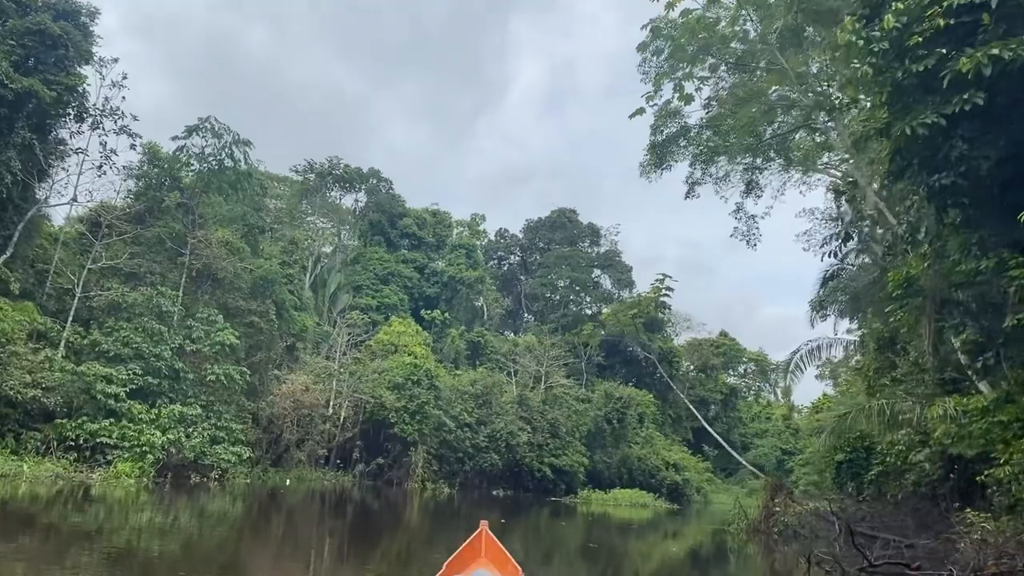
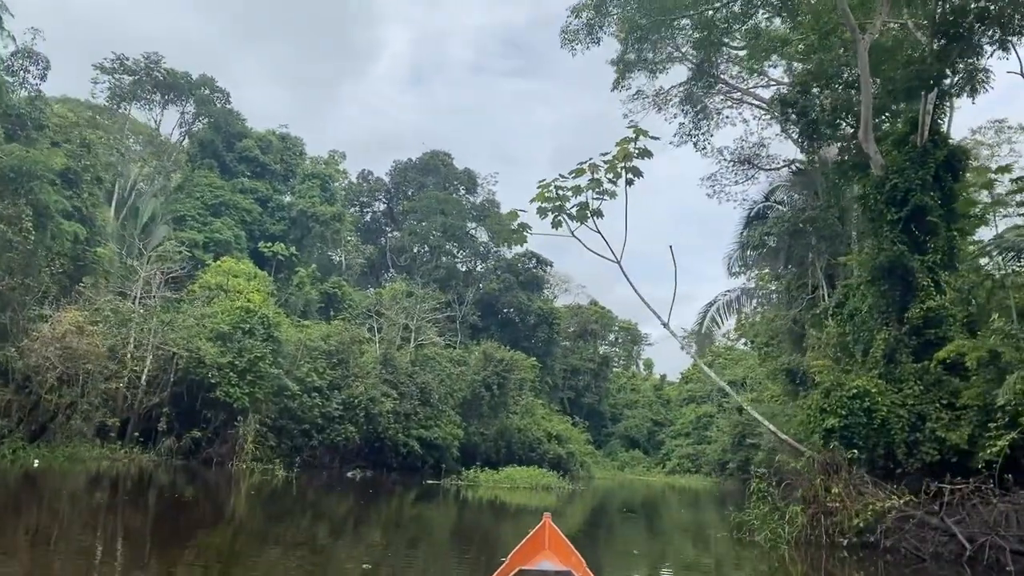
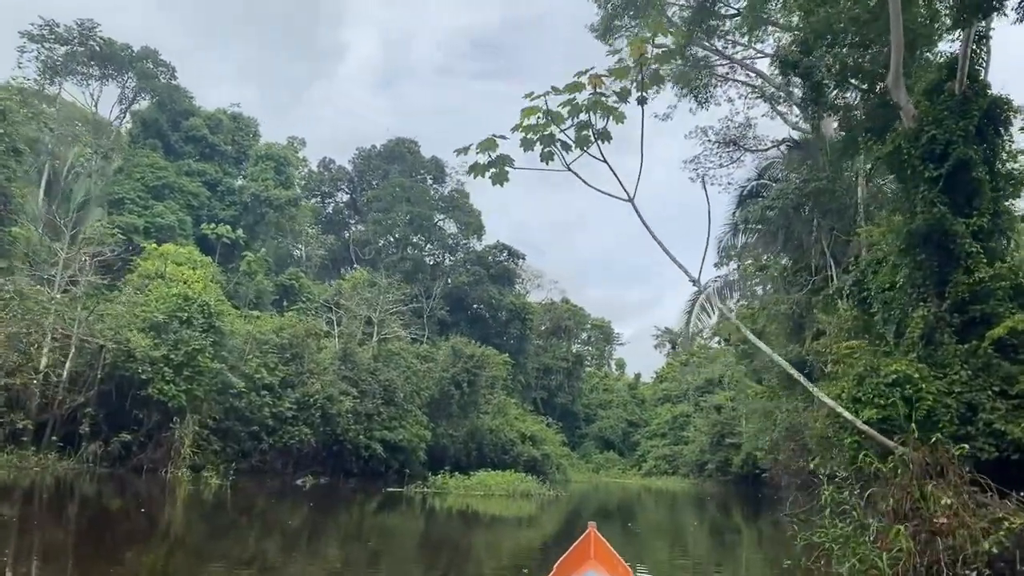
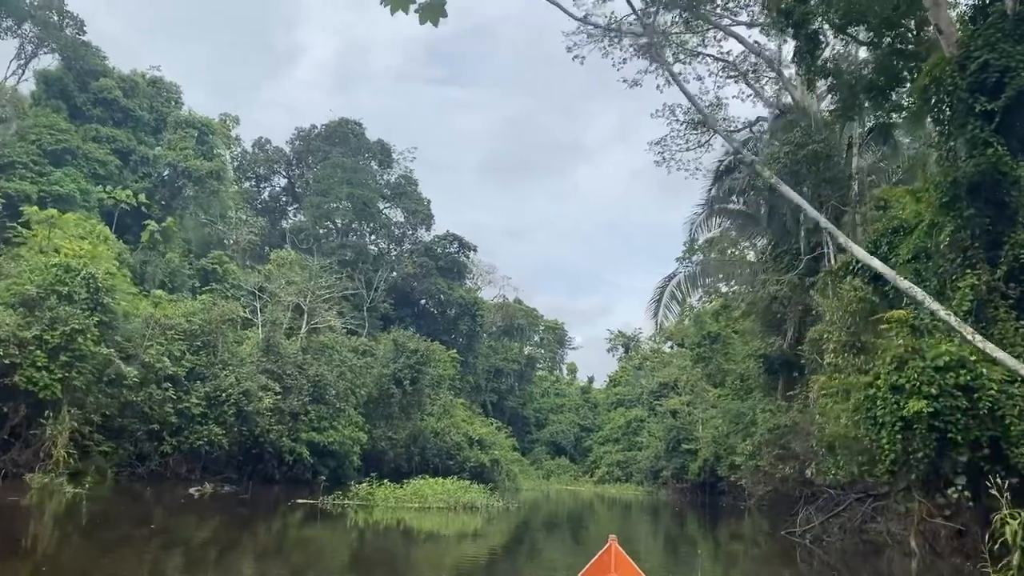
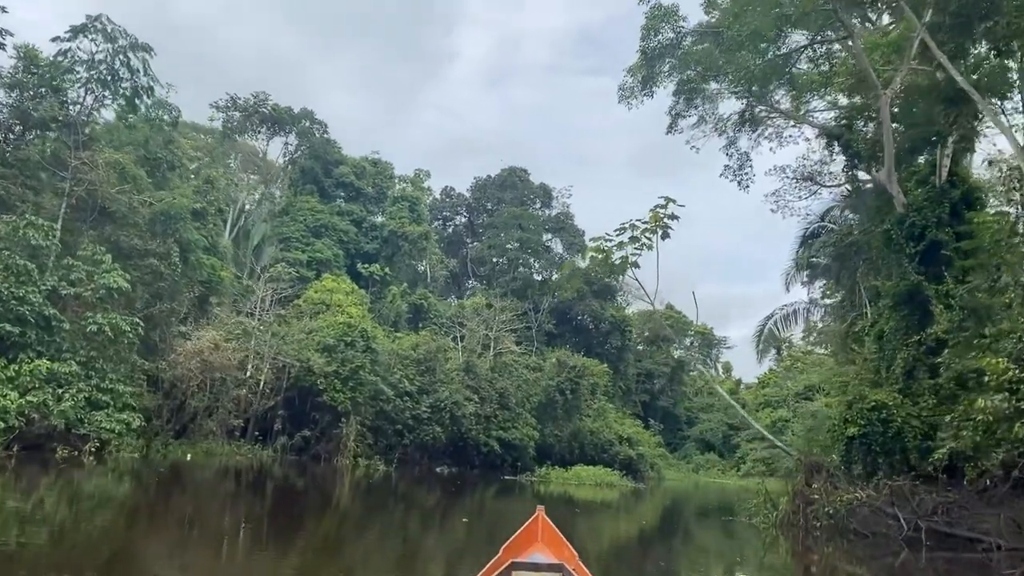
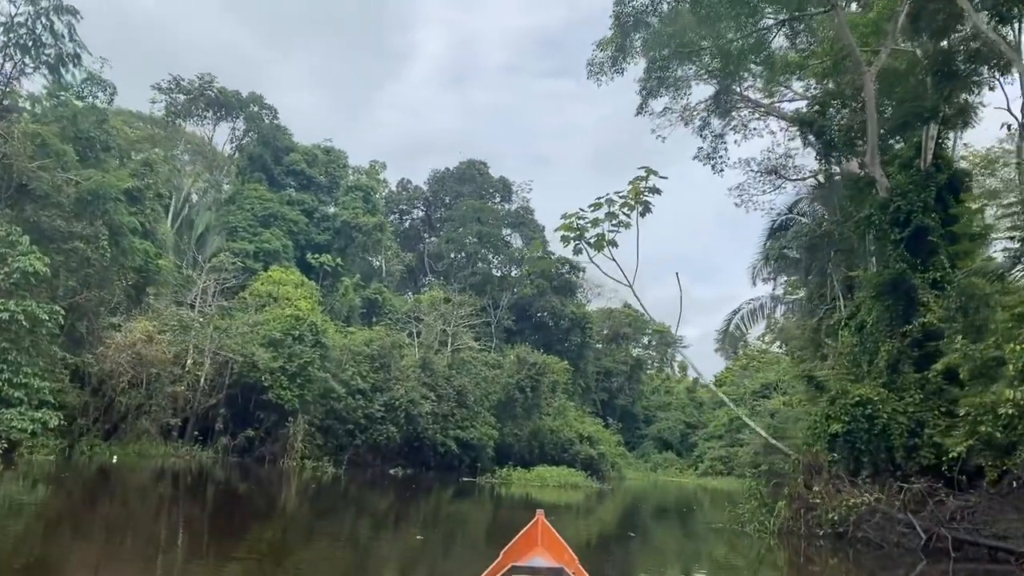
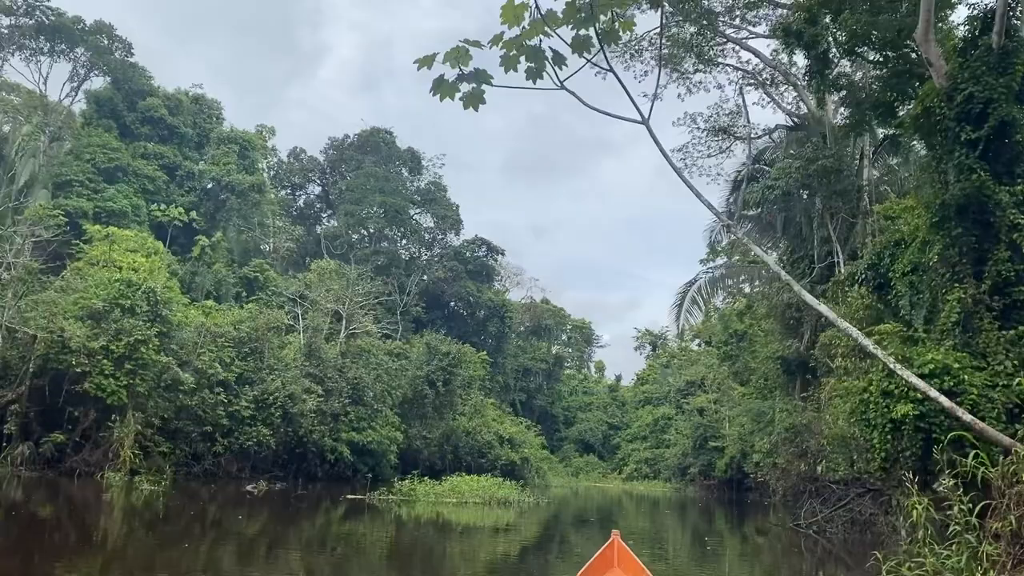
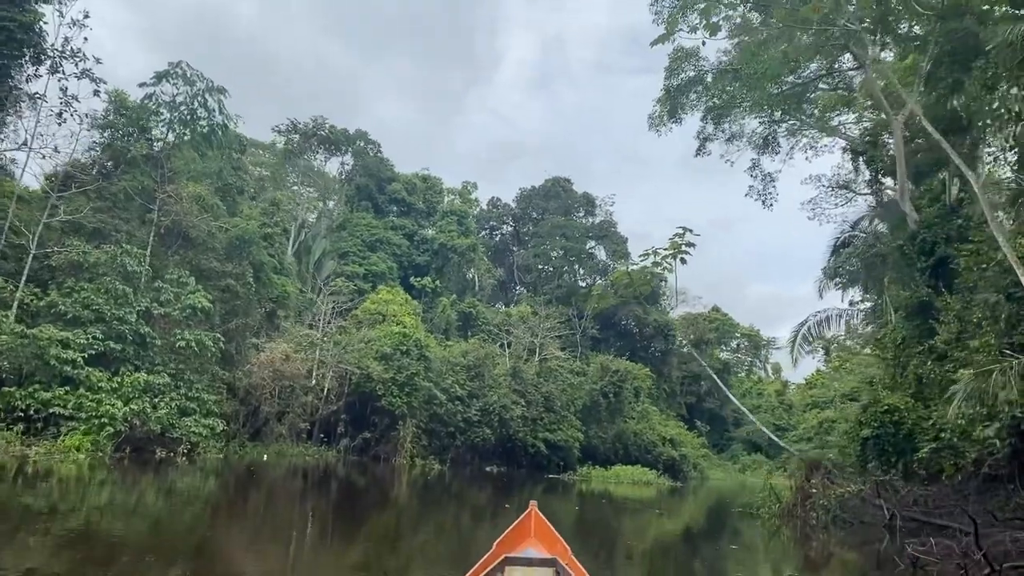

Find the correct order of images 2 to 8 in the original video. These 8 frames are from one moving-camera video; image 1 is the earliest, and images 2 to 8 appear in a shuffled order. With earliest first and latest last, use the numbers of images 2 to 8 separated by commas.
8, 5, 6, 2, 3, 7, 4
